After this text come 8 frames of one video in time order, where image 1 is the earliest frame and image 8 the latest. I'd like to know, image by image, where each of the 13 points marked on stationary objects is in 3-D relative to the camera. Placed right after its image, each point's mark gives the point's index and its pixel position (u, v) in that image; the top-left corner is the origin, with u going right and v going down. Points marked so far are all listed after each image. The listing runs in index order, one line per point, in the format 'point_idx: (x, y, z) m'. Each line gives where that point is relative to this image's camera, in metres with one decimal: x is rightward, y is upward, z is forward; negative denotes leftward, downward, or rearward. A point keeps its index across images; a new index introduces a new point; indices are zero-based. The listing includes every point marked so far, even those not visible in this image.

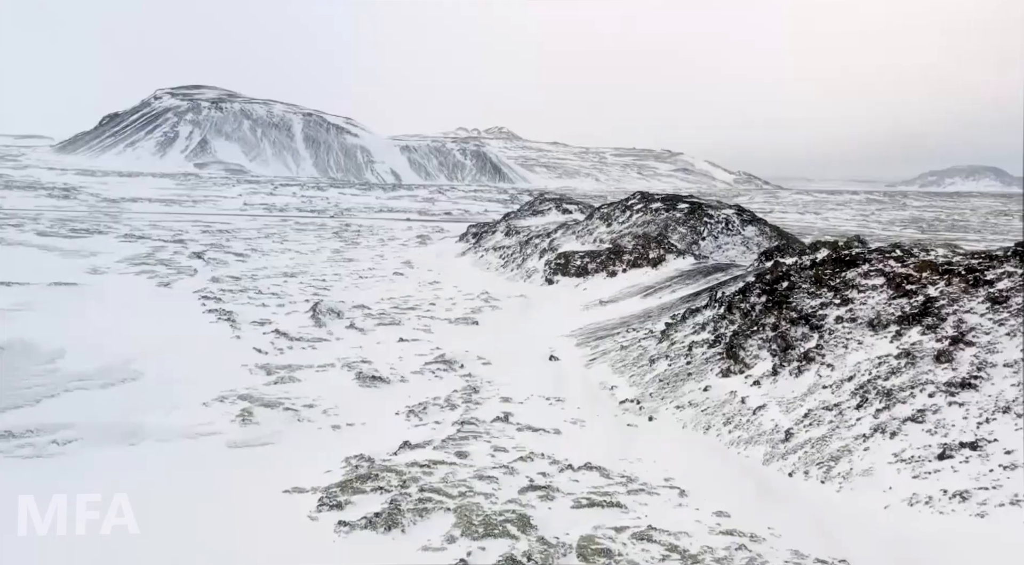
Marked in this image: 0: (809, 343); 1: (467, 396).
0: (+7.1, -1.5, +17.2) m
1: (-1.1, -2.9, +18.2) m
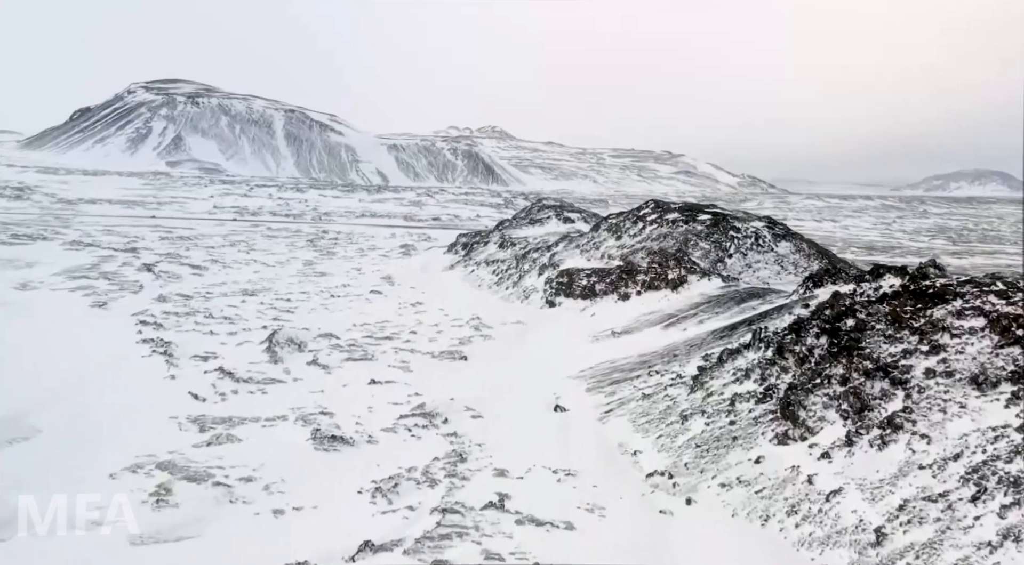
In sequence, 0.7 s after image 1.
0: (+7.0, -2.2, +13.3) m
1: (-1.2, -3.6, +14.2) m
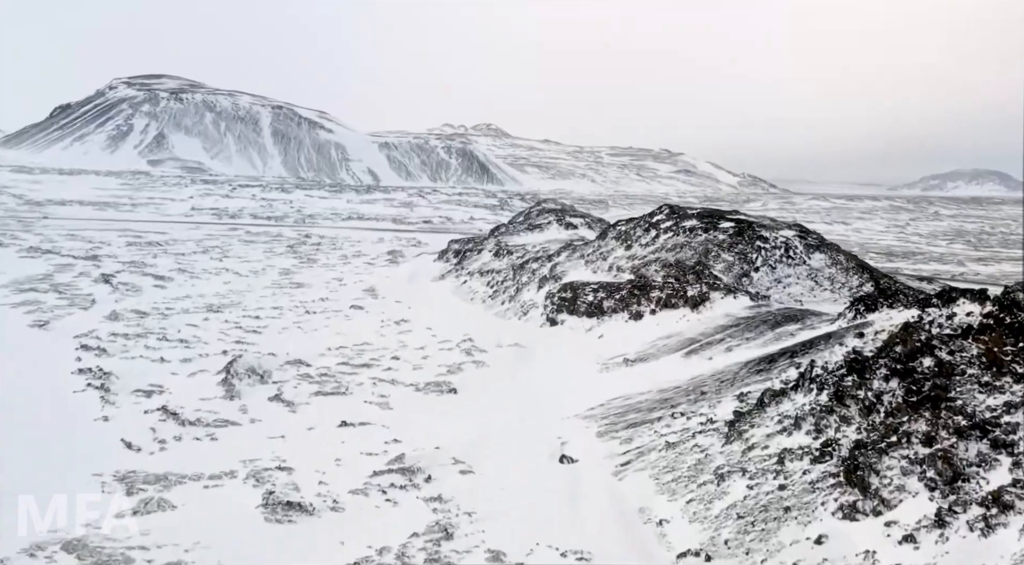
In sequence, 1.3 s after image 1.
0: (+7.0, -2.8, +10.5) m
1: (-1.2, -4.2, +11.3) m
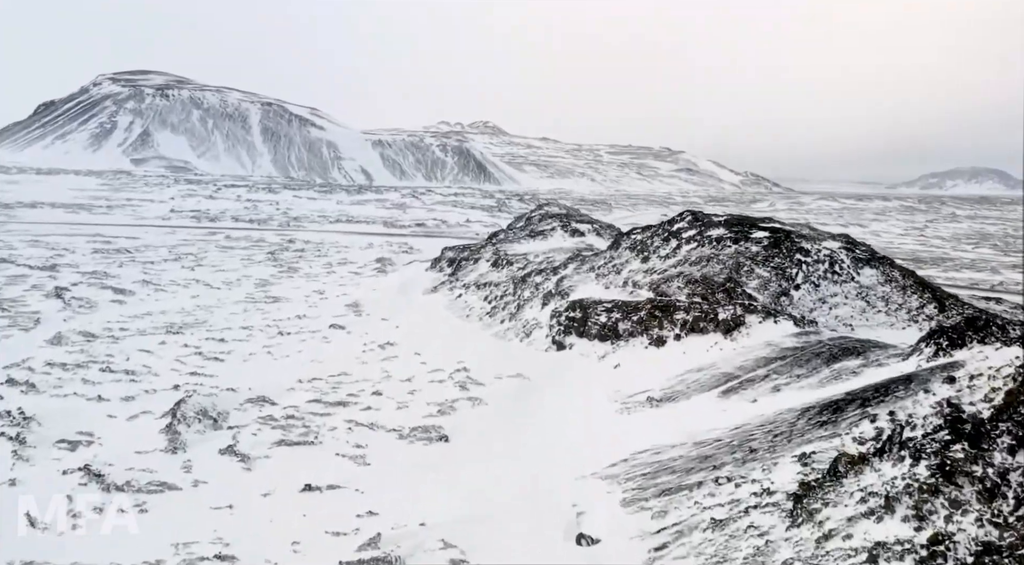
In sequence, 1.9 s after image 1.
0: (+7.1, -3.3, +7.5) m
1: (-1.2, -4.7, +8.4) m
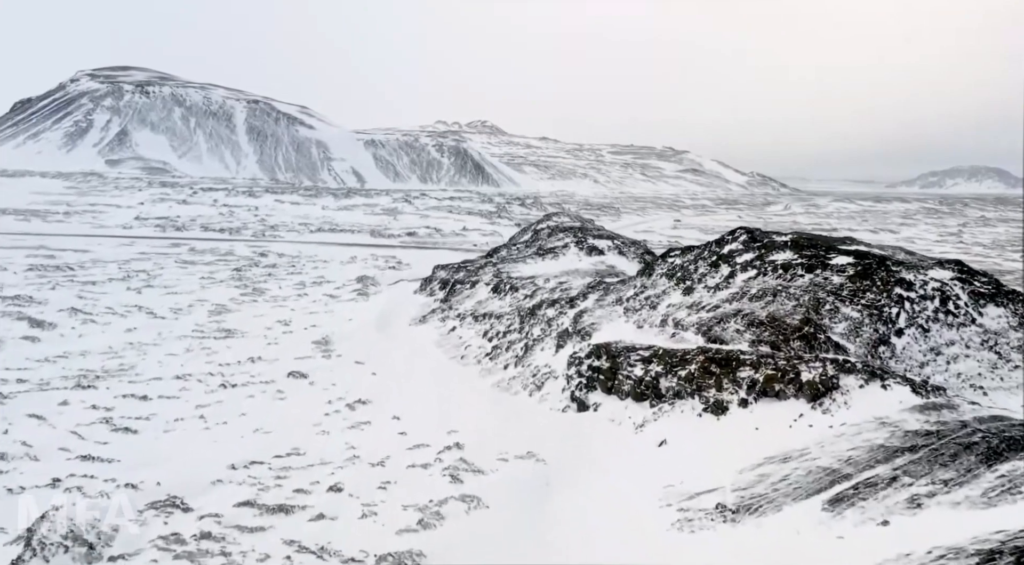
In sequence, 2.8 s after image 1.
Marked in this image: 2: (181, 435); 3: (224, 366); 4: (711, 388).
0: (+7.3, -4.2, +2.8) m
1: (-1.0, -5.6, +3.7) m
2: (-6.6, -3.0, +14.4) m
3: (-7.5, -2.1, +18.7) m
4: (+3.8, -2.0, +13.9) m
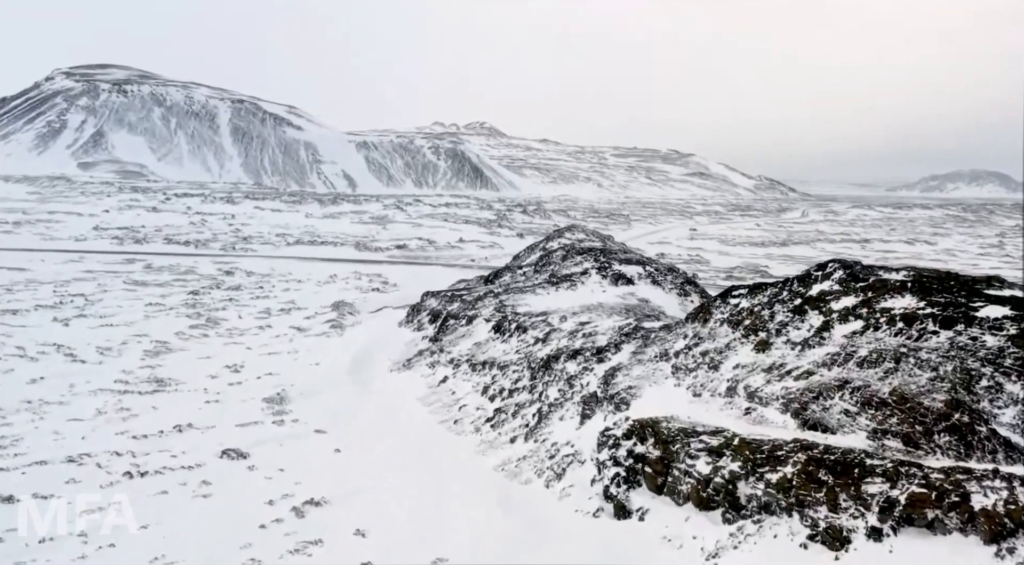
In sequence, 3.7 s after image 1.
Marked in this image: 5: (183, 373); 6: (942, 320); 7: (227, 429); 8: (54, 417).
0: (+7.5, -5.0, -1.7) m
1: (-0.7, -6.5, -0.9) m
2: (-6.4, -3.9, +9.9) m
3: (-7.4, -3.0, +14.1) m
4: (+4.0, -2.9, +9.3) m
5: (-8.3, -2.2, +18.4) m
6: (+6.5, -0.6, +11.1) m
7: (-5.8, -2.9, +14.7) m
8: (-9.7, -2.8, +15.4) m
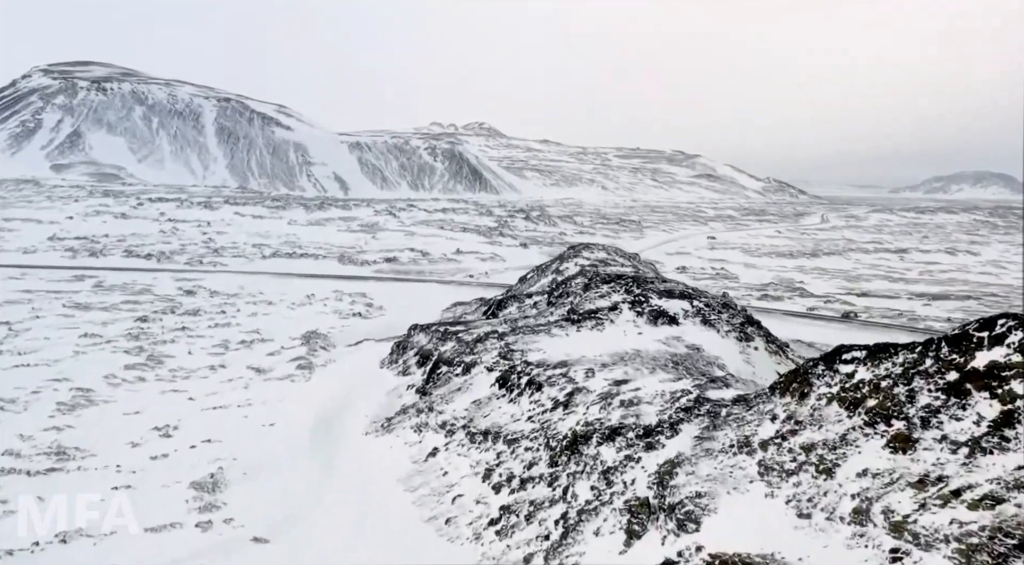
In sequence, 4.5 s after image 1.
0: (+7.7, -5.8, -5.8) m
1: (-0.5, -7.2, -5.0) m
2: (-6.2, -4.6, +5.8) m
3: (-7.2, -3.8, +10.0) m
4: (+4.2, -3.6, +5.2) m
5: (-8.1, -3.0, +14.3) m
6: (+6.7, -1.3, +7.0) m
7: (-5.6, -3.7, +10.7) m
8: (-9.5, -3.5, +11.3) m
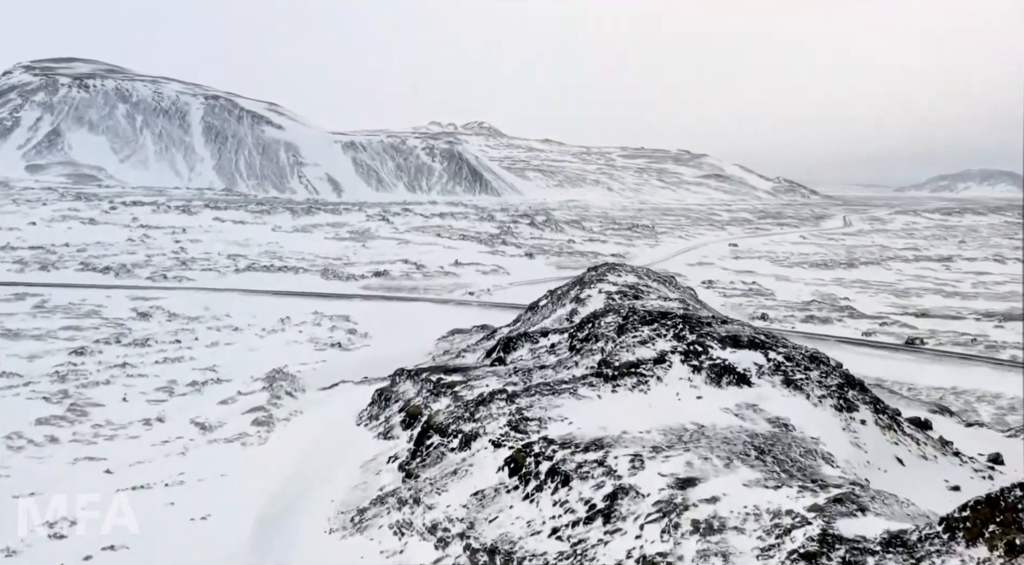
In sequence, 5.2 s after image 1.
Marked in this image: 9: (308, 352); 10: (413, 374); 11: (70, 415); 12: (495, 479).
0: (+7.9, -6.5, -9.5) m
1: (-0.3, -7.9, -8.7) m
2: (-6.0, -5.3, +2.0) m
3: (-7.0, -4.5, +6.3) m
4: (+4.4, -4.3, +1.5) m
5: (-7.9, -3.6, +10.6) m
6: (+7.0, -2.0, +3.3) m
7: (-5.4, -4.4, +6.9) m
8: (-9.3, -4.2, +7.6) m
9: (-5.5, -1.8, +19.7) m
10: (-2.0, -1.8, +14.5) m
11: (-9.2, -2.7, +15.4) m
12: (-0.3, -2.6, +10.1) m
